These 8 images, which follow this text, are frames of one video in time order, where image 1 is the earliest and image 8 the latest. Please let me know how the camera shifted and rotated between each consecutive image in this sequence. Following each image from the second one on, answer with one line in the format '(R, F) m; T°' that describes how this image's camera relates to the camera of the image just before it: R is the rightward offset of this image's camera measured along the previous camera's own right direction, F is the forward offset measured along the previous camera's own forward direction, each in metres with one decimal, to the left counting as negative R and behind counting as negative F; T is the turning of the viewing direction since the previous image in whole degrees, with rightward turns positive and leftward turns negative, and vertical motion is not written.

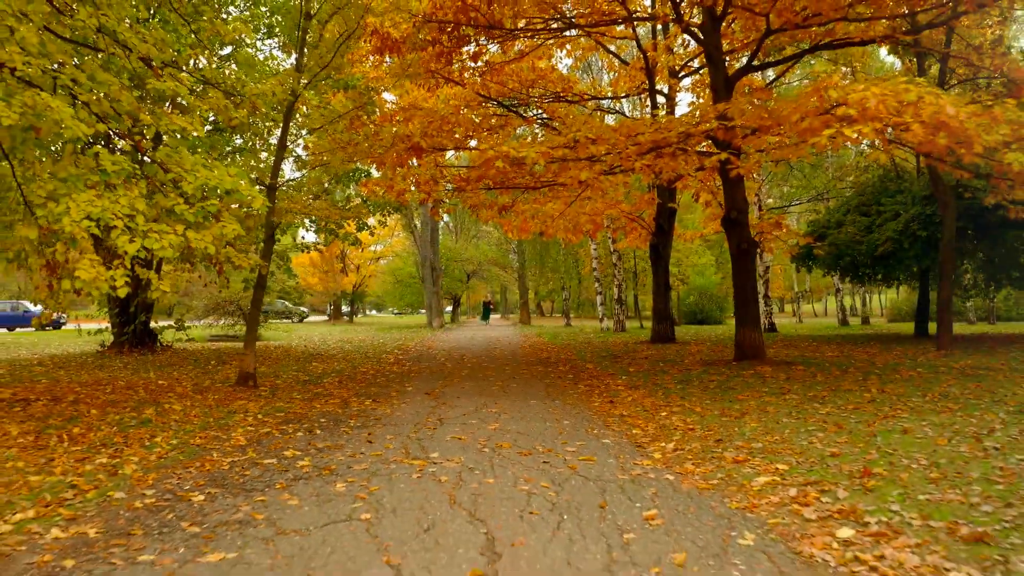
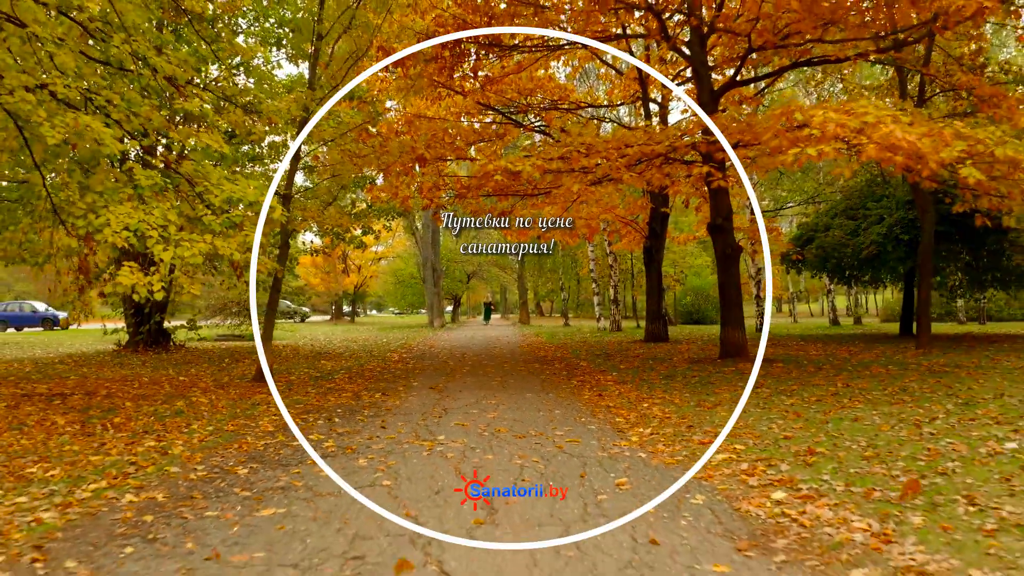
(0.0, -0.6) m; 0°
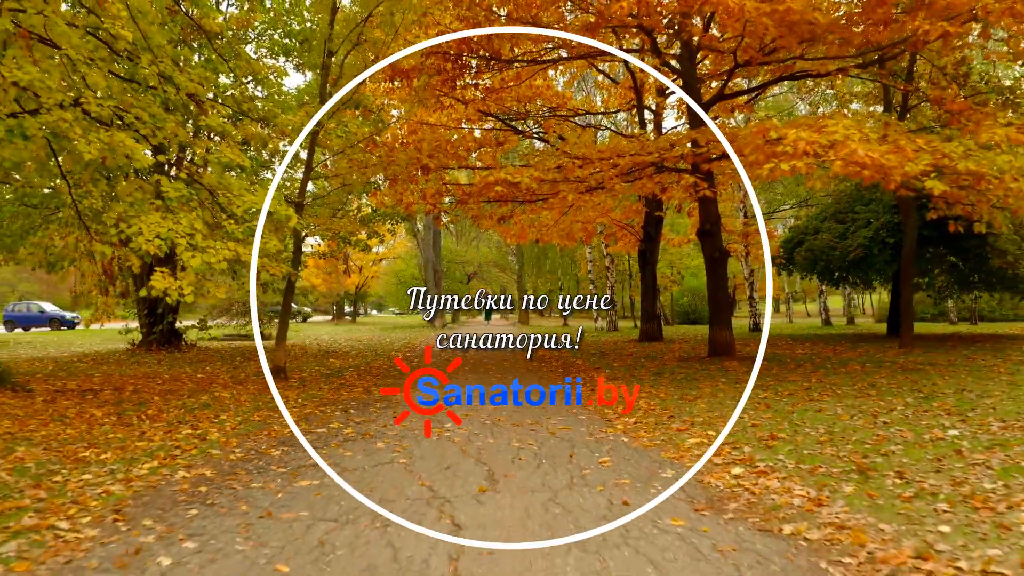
(0.0, -0.6) m; 0°
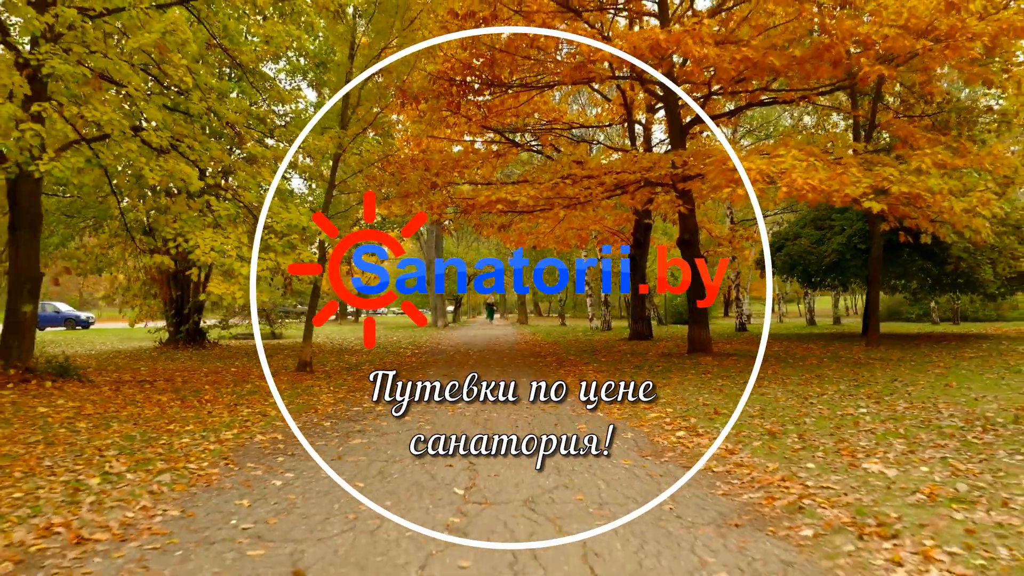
(0.0, -1.3) m; 0°
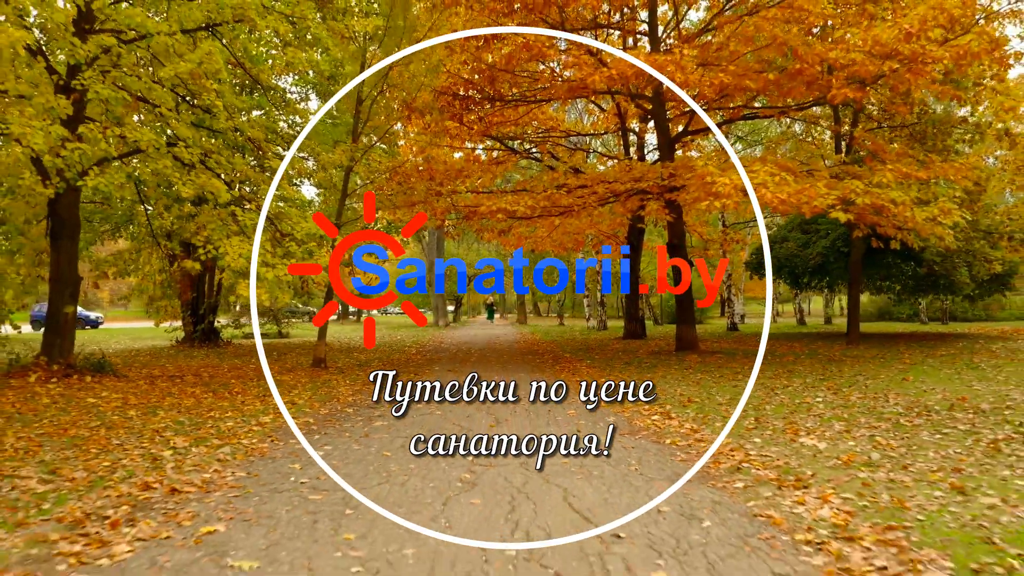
(0.0, -0.9) m; 0°
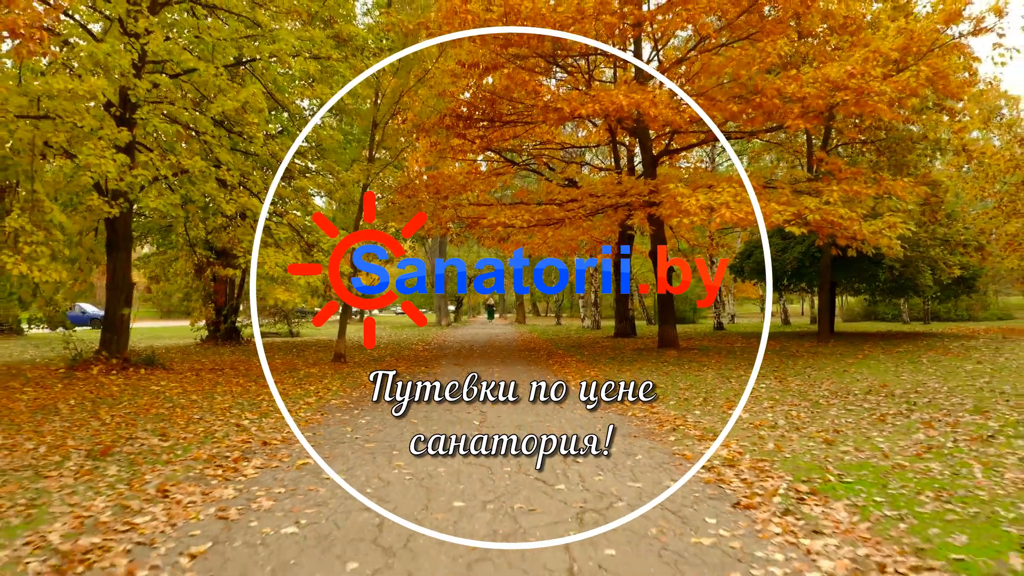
(0.0, -1.6) m; 0°
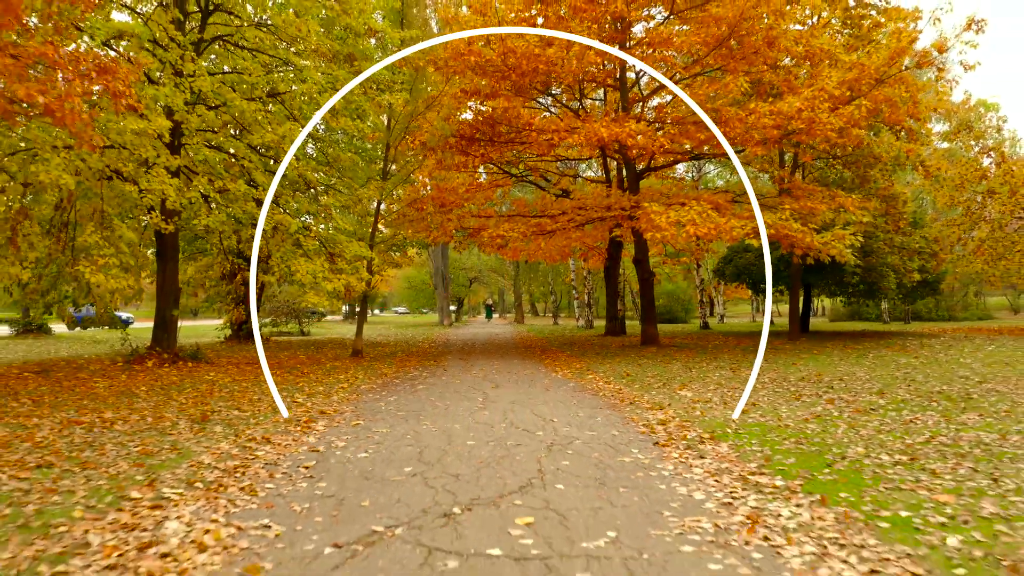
(+0.1, -1.9) m; 0°
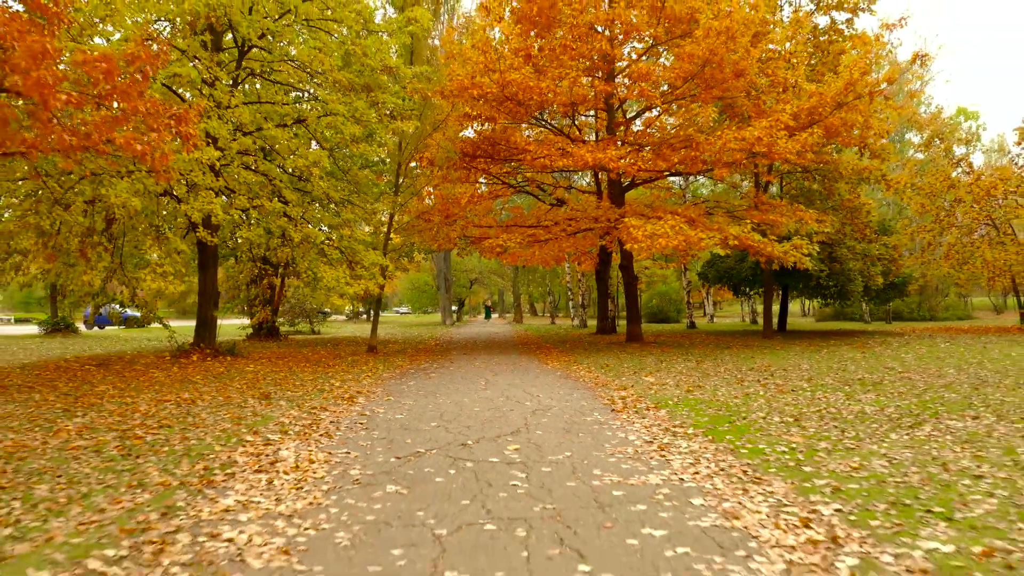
(+0.1, -2.1) m; 0°
